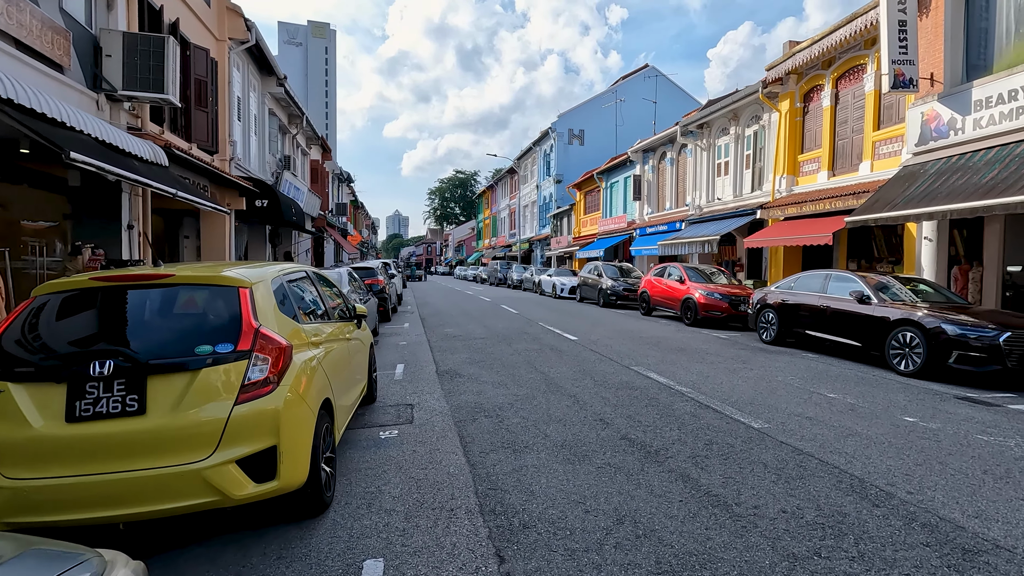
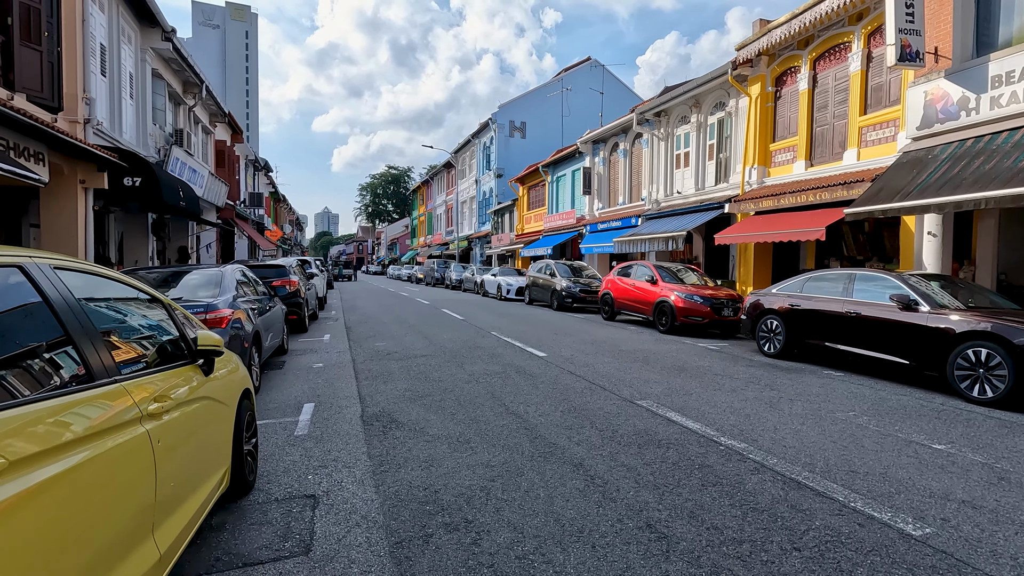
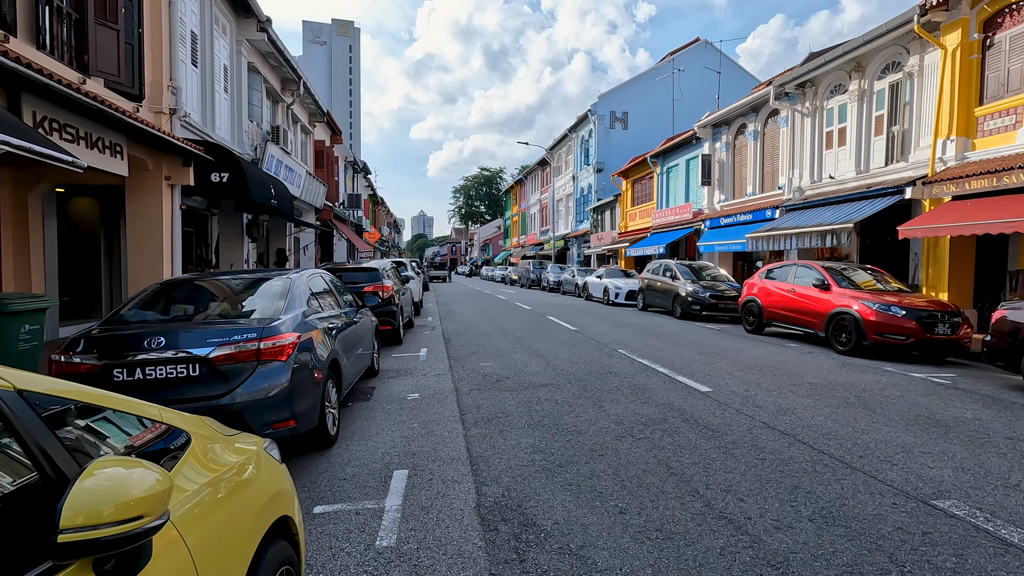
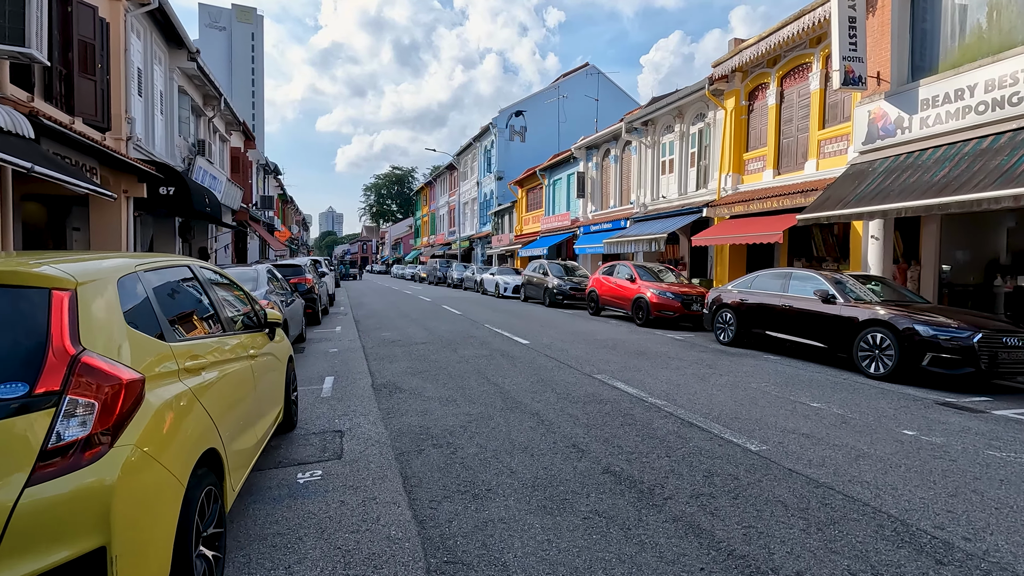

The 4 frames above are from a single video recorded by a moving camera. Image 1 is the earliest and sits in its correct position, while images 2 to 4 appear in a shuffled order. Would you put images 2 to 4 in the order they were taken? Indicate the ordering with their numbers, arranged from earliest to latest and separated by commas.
4, 2, 3
